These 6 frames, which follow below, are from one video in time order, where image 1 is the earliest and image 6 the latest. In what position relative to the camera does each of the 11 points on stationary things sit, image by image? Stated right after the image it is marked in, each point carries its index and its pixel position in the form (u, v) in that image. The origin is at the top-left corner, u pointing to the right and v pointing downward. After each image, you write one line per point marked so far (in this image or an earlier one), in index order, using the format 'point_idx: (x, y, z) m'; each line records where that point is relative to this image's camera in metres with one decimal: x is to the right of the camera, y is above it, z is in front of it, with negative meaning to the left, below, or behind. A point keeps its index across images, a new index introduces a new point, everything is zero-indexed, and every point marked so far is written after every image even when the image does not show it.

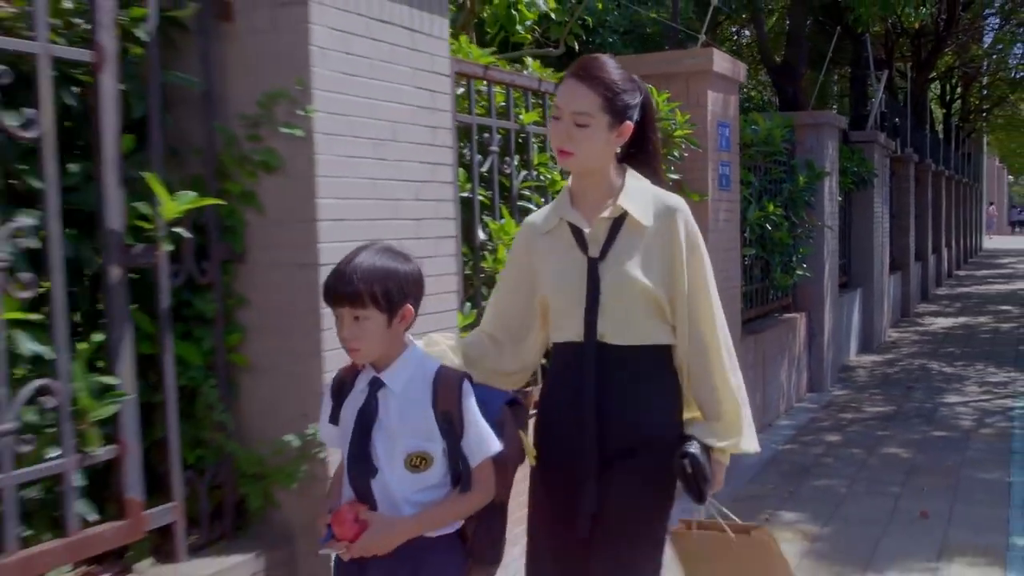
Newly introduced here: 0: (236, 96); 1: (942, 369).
0: (-0.7, +0.5, +2.9) m
1: (+4.3, -0.8, +10.8) m
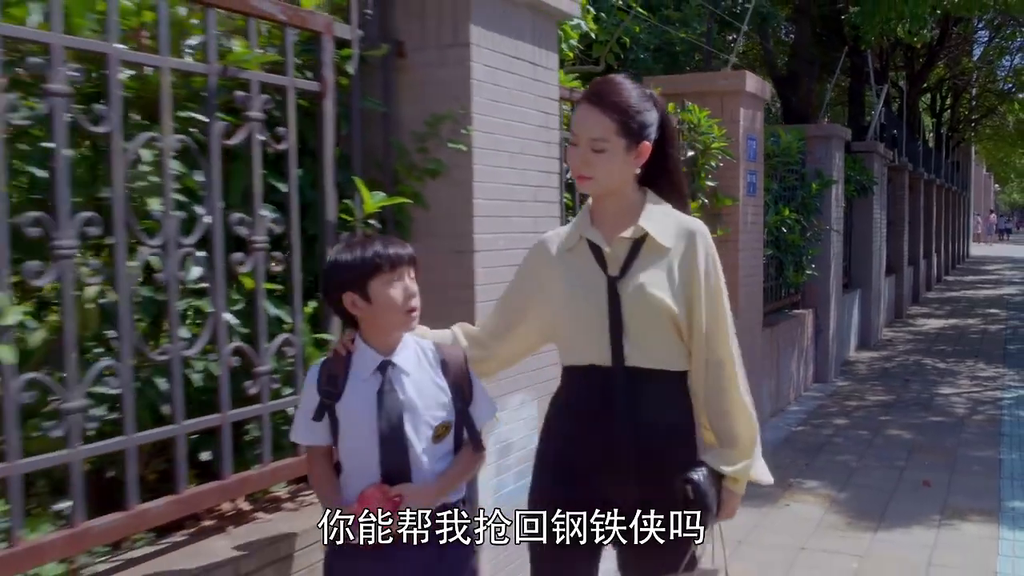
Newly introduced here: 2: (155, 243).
0: (-0.4, +0.6, +3.6) m
1: (+4.5, -0.8, +11.6) m
2: (-0.9, +0.1, +2.7) m
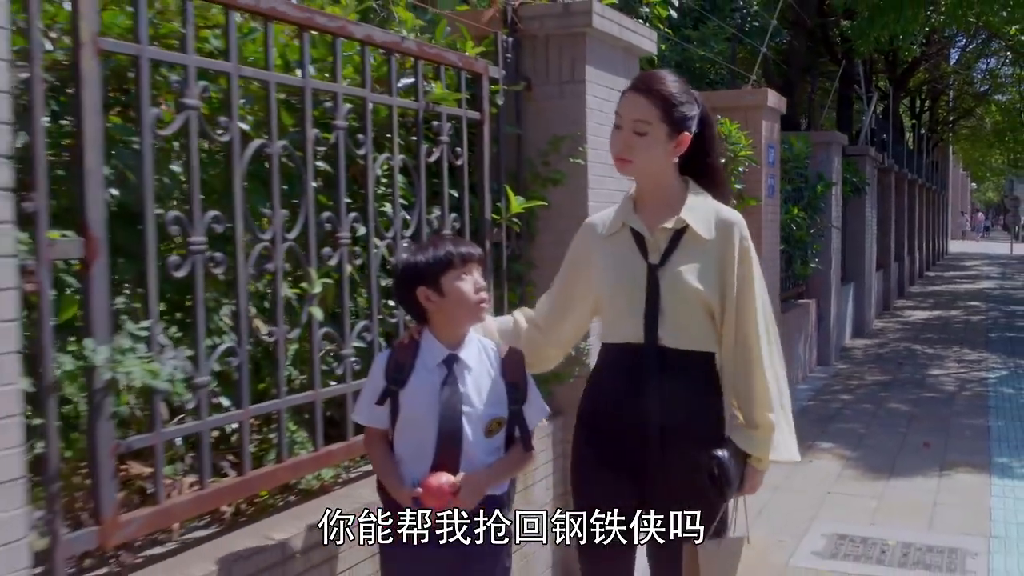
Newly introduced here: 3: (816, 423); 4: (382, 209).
0: (+0.1, +0.6, +4.6) m
1: (+4.8, -0.7, +12.6) m
2: (-0.4, +0.2, +3.6) m
3: (+2.3, -1.0, +8.3) m
4: (-0.4, +0.3, +3.7) m
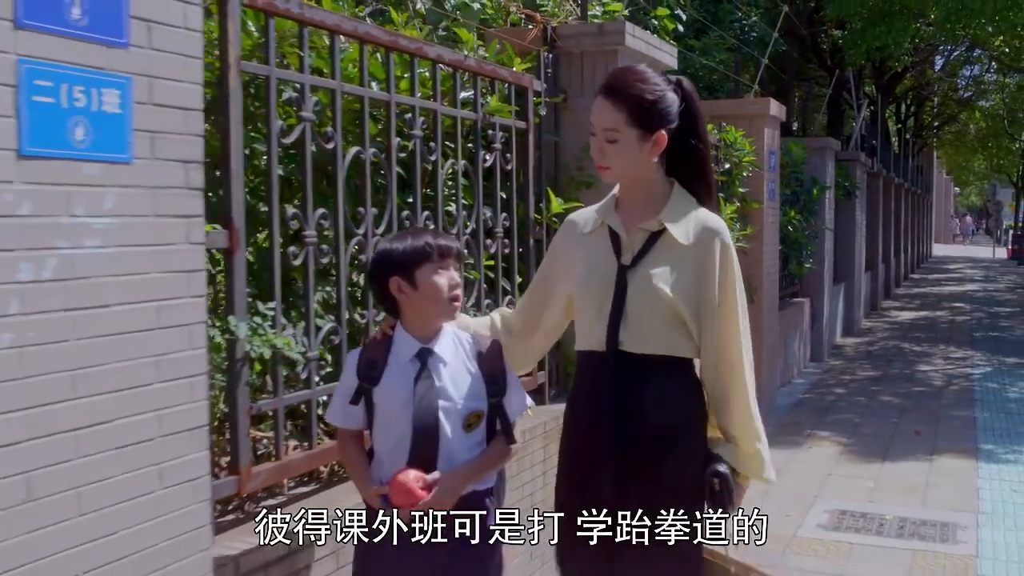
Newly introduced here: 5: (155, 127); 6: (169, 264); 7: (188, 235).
0: (+0.3, +0.7, +5.0) m
1: (+4.9, -0.7, +13.2) m
2: (-0.2, +0.2, +4.1) m
3: (+2.5, -1.0, +8.8) m
4: (-0.2, +0.3, +4.1) m
5: (-0.7, +0.3, +2.2) m
6: (-0.7, +0.1, +2.3) m
7: (-0.7, +0.1, +2.3) m
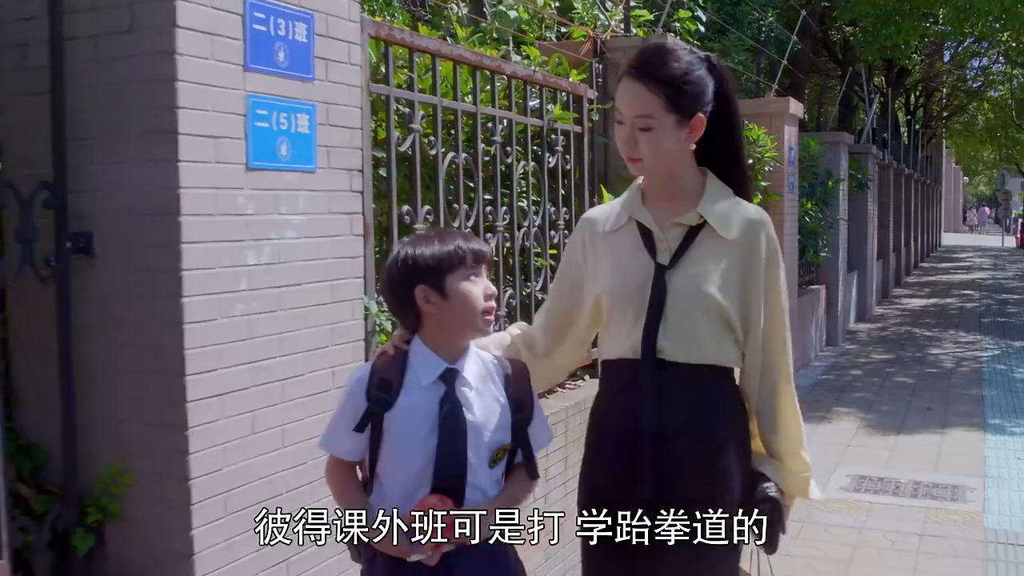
0: (+0.5, +0.7, +5.6) m
1: (+5.2, -0.6, +13.7) m
2: (+0.1, +0.3, +4.7) m
3: (+2.8, -0.9, +9.4) m
4: (0.0, +0.4, +4.7) m
5: (-0.5, +0.4, +2.8) m
6: (-0.5, +0.1, +2.9) m
7: (-0.4, +0.2, +2.9) m
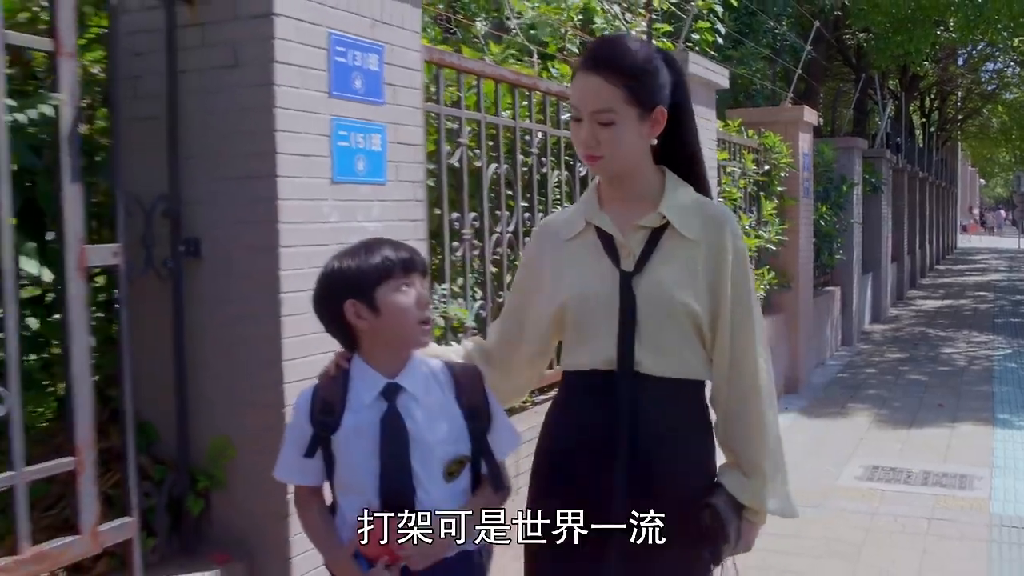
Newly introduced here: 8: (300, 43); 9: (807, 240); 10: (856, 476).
0: (+0.7, +0.7, +6.0) m
1: (+5.5, -0.6, +14.0) m
2: (+0.2, +0.3, +5.0) m
3: (+3.0, -0.9, +9.7) m
4: (+0.2, +0.4, +5.1) m
5: (-0.3, +0.4, +3.2) m
6: (-0.3, +0.1, +3.3) m
7: (-0.3, +0.2, +3.3) m
8: (-0.5, +0.6, +2.8) m
9: (+2.7, +0.4, +9.8) m
10: (+2.1, -1.2, +6.6) m
